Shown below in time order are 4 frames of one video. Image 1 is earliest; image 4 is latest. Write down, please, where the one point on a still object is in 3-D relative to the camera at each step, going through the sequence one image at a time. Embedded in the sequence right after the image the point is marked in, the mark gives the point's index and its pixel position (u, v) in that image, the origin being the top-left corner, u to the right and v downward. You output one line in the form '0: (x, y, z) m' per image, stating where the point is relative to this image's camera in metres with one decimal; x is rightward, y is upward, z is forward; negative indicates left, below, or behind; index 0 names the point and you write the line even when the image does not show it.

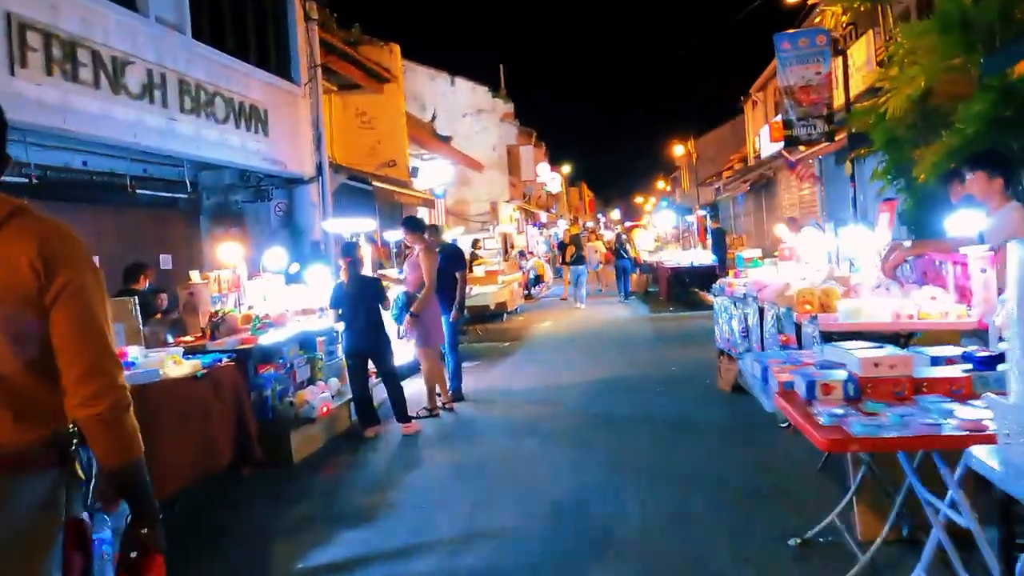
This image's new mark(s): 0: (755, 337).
0: (+2.1, -0.4, +6.4) m
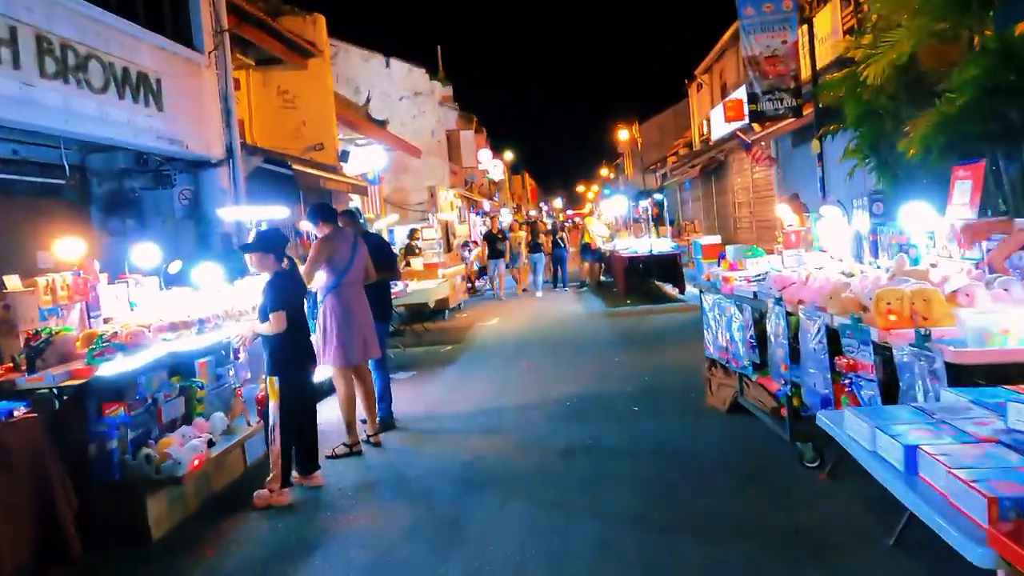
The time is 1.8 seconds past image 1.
0: (+1.7, -0.4, +4.8) m
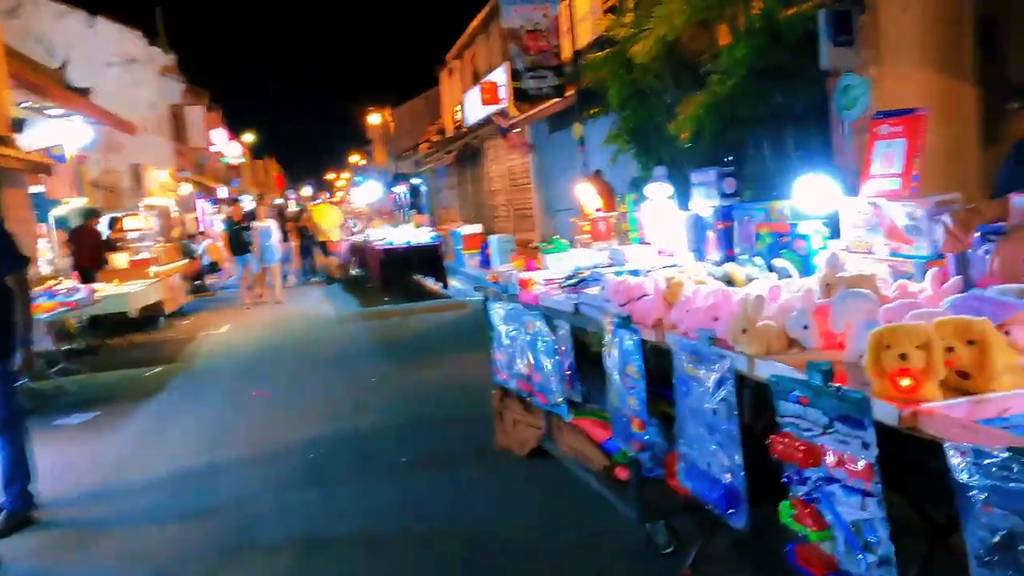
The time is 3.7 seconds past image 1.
0: (+0.5, -0.5, +3.2) m
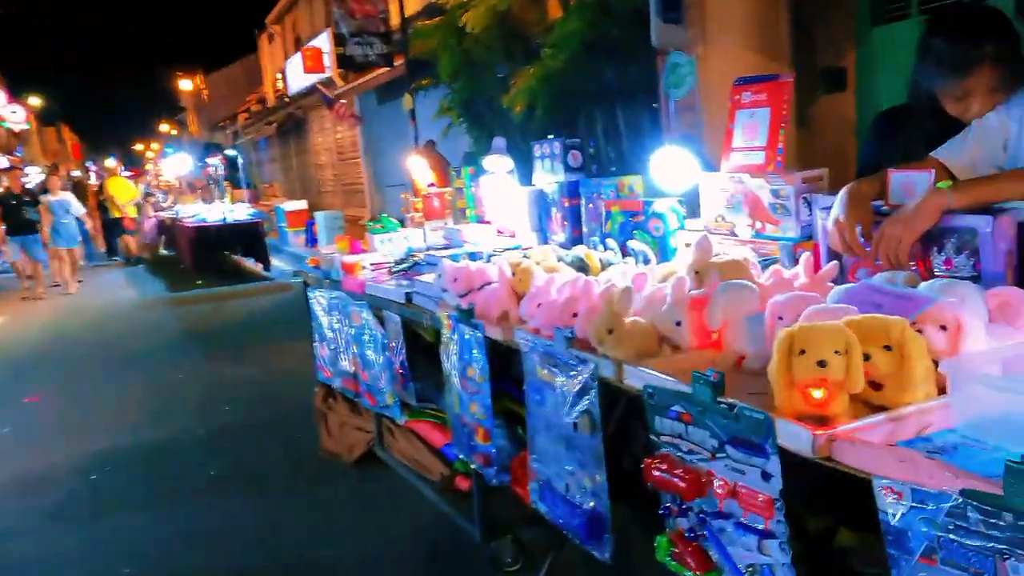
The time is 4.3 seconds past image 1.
0: (-0.1, -0.4, +2.7) m
